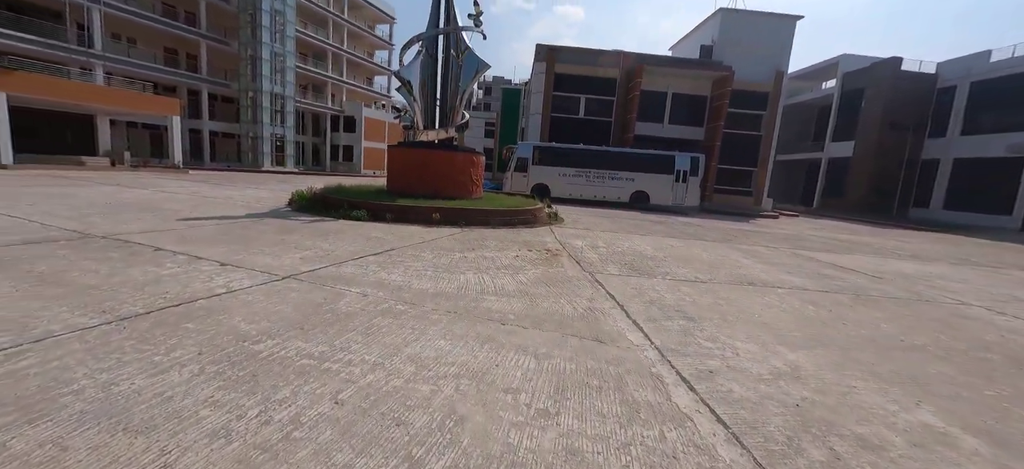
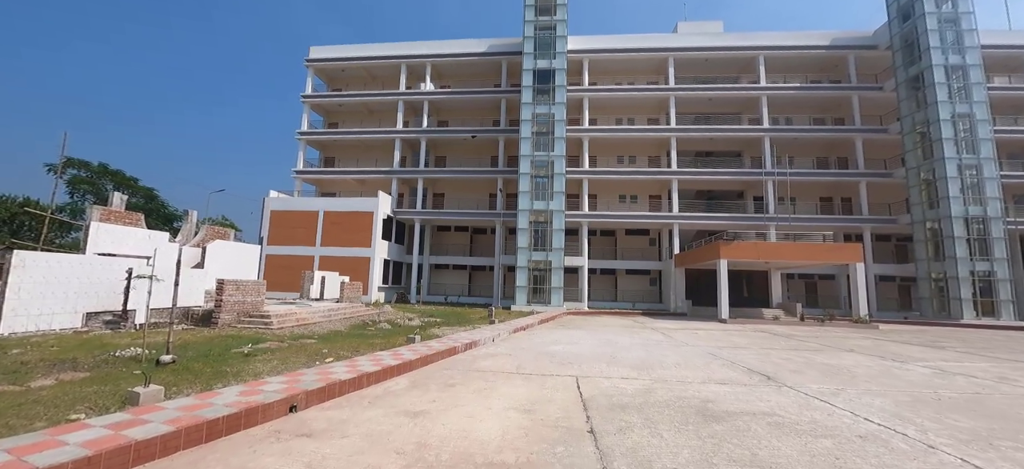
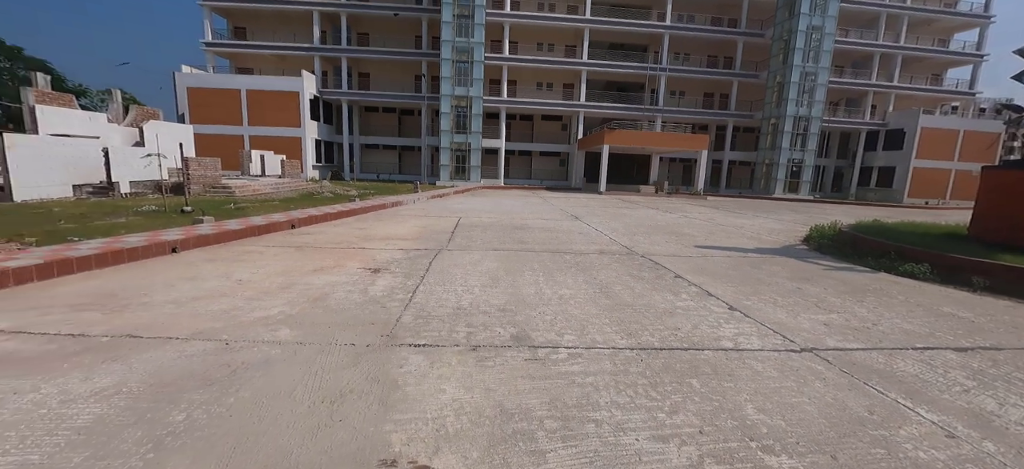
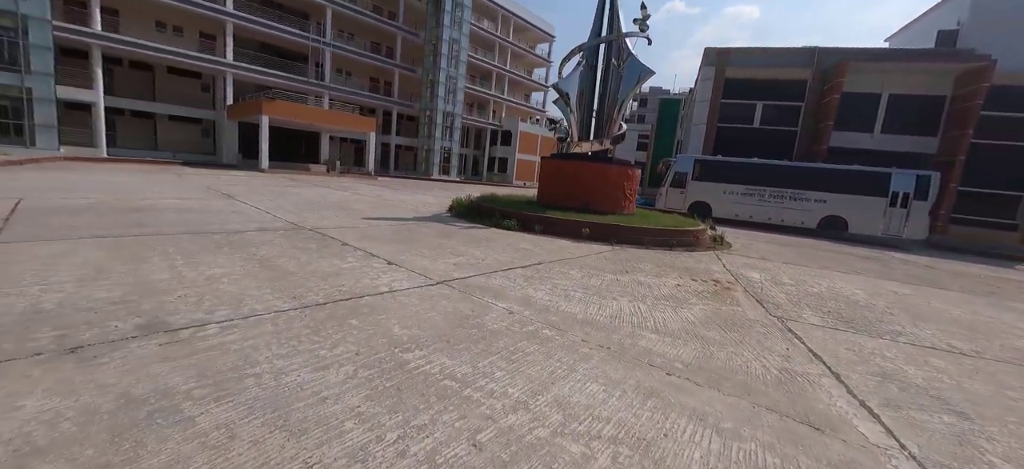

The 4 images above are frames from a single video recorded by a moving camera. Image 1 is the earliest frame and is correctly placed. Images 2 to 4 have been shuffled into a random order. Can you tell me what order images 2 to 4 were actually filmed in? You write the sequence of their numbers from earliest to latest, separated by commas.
4, 3, 2
